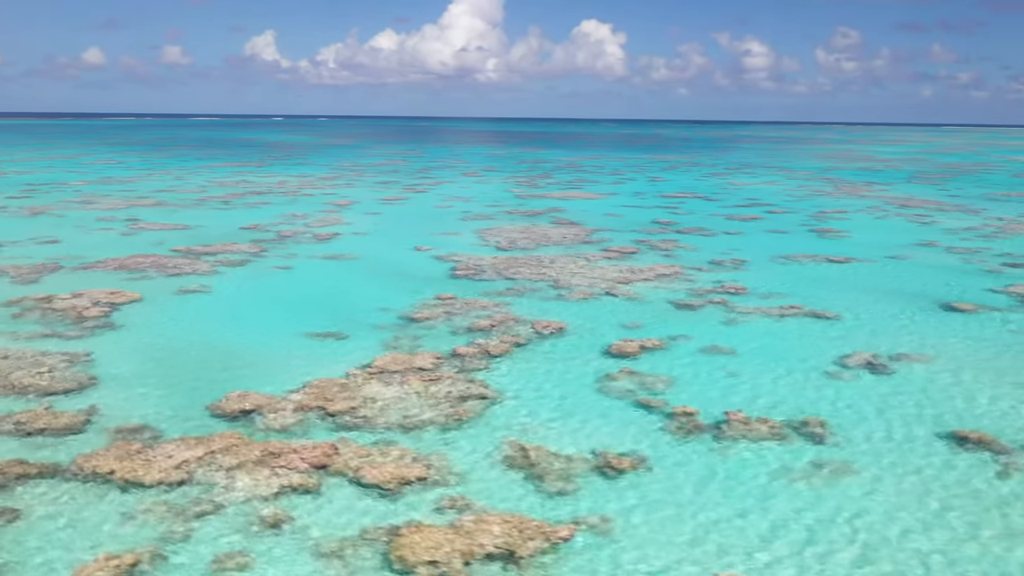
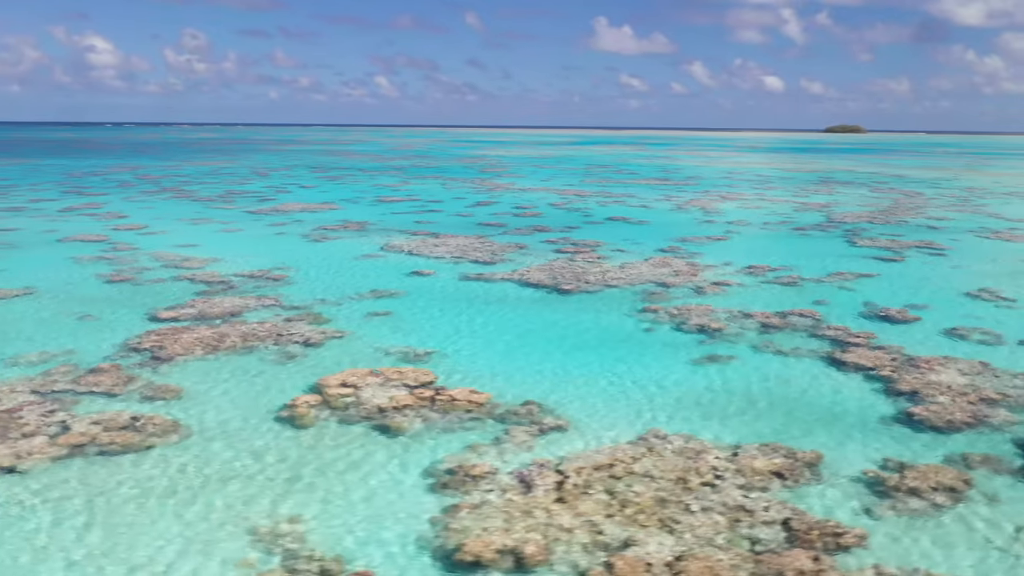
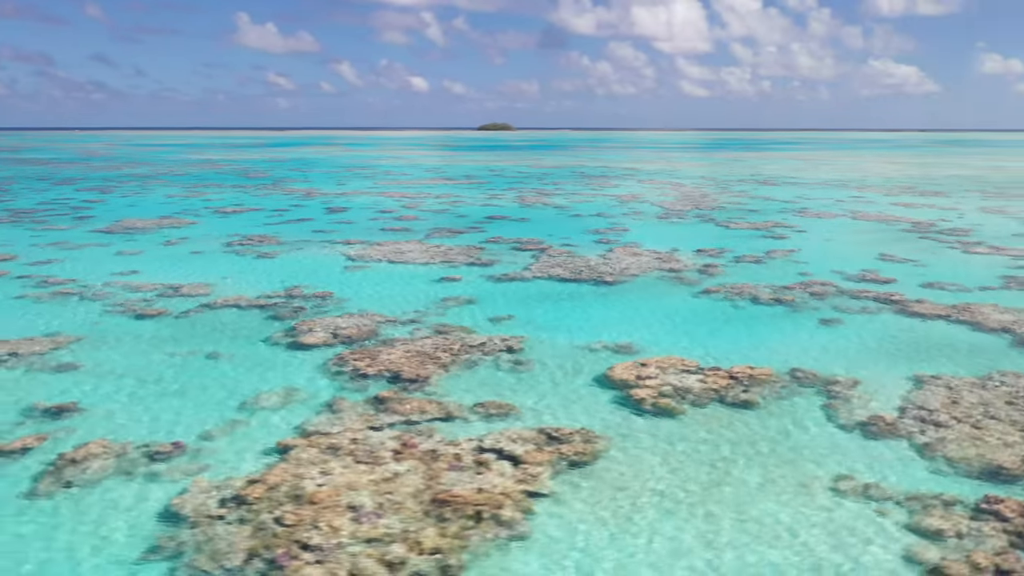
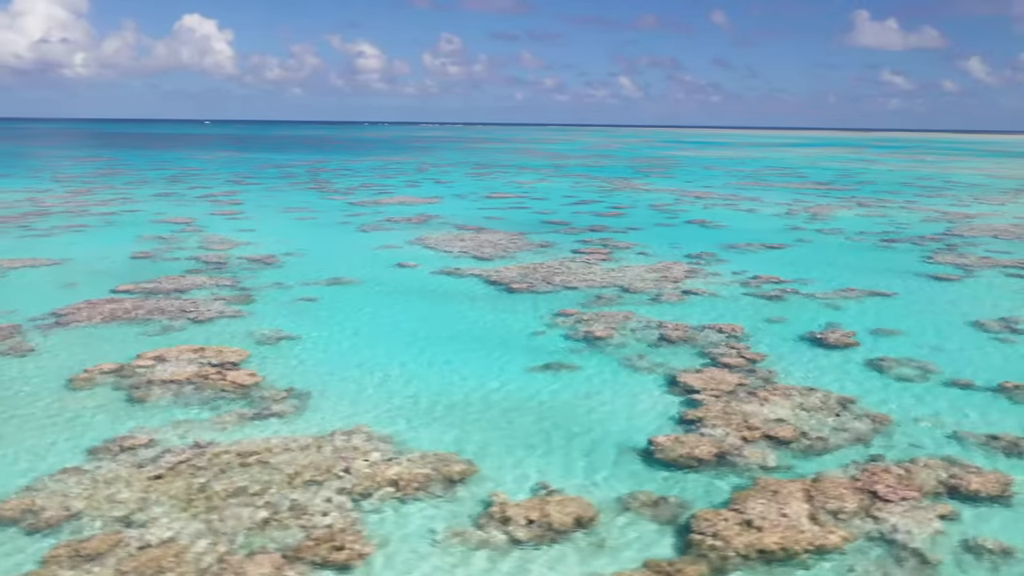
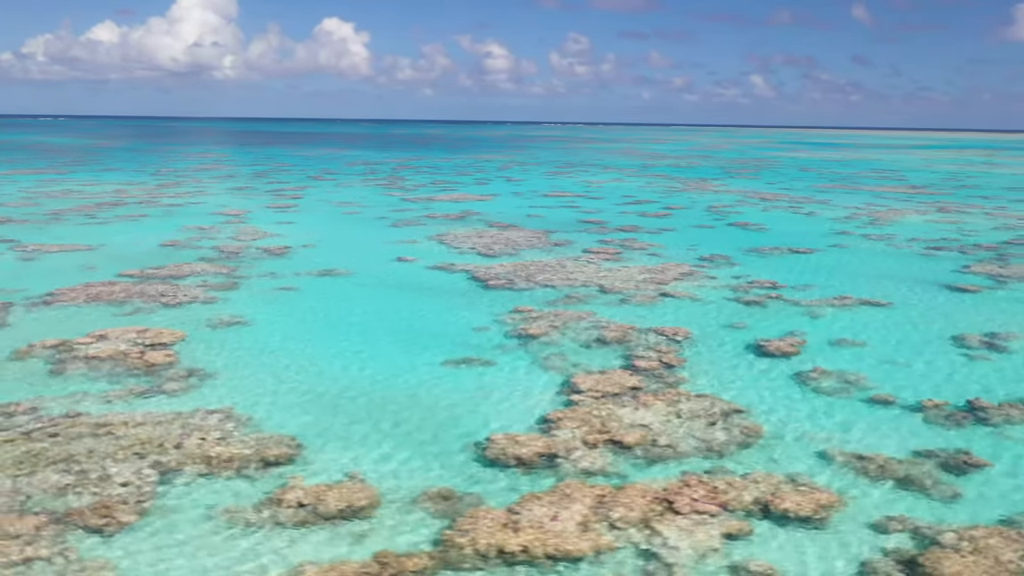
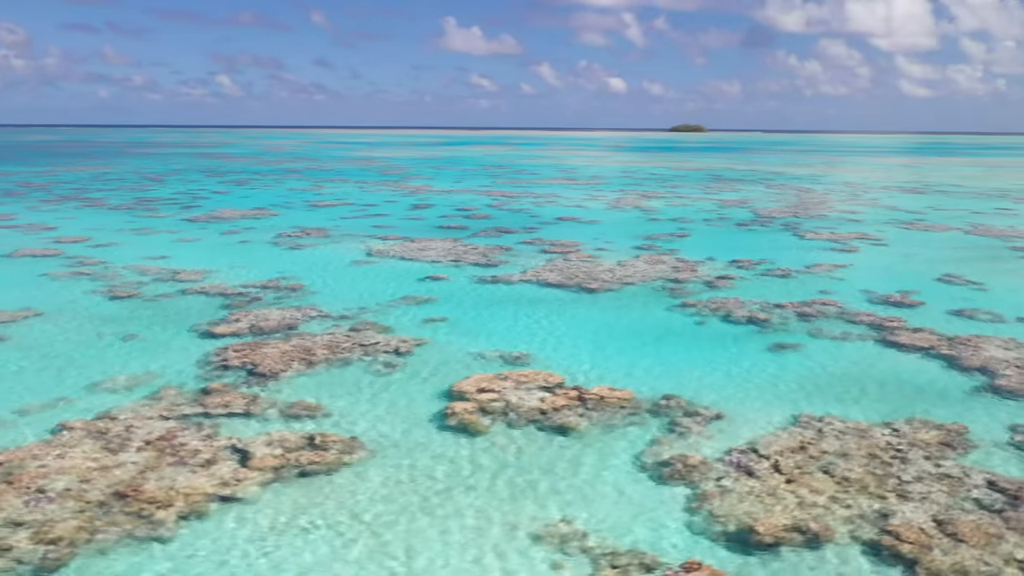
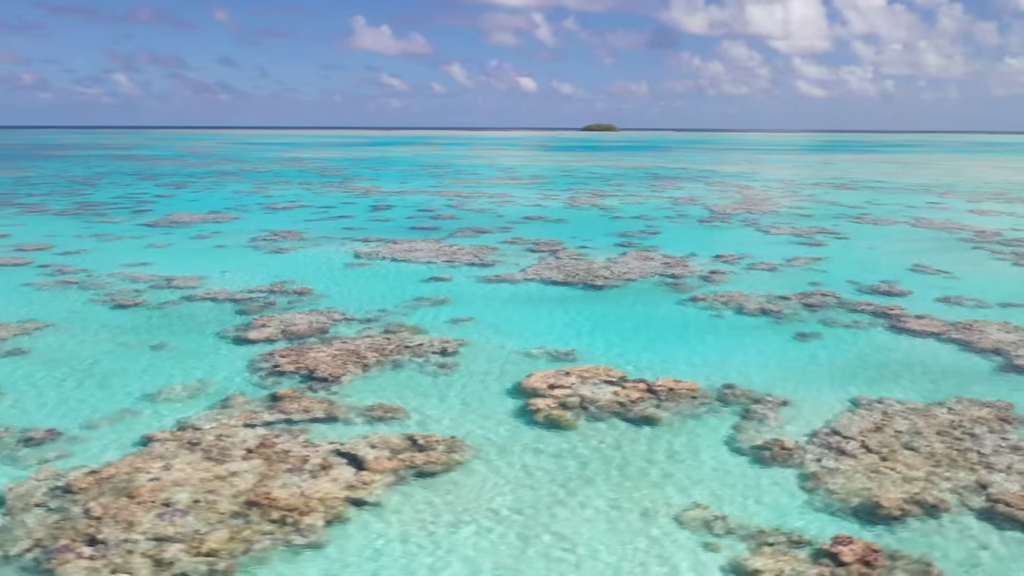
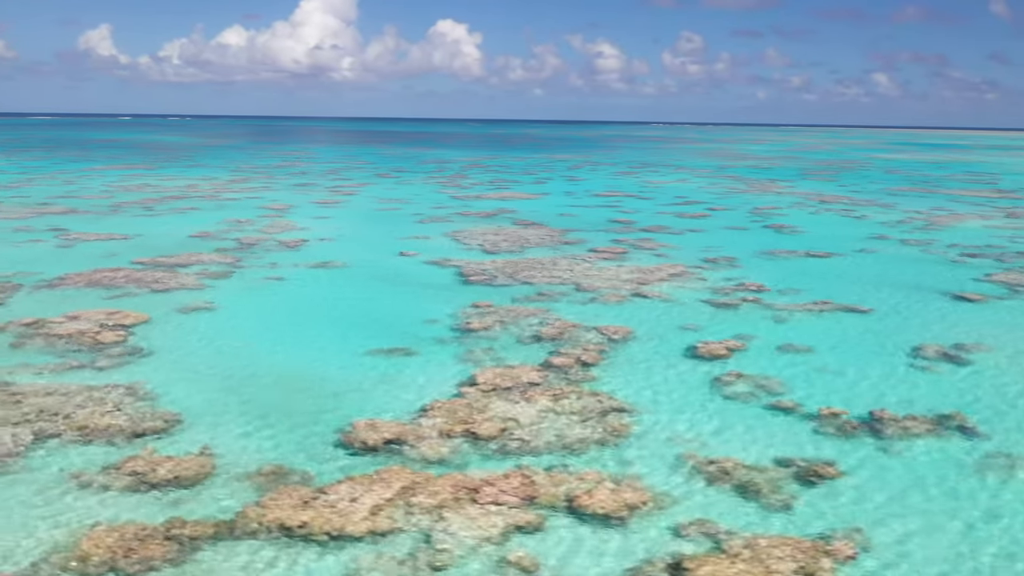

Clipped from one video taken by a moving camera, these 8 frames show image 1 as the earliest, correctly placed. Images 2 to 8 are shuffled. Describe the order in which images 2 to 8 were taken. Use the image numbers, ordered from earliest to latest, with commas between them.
8, 5, 4, 2, 6, 7, 3
